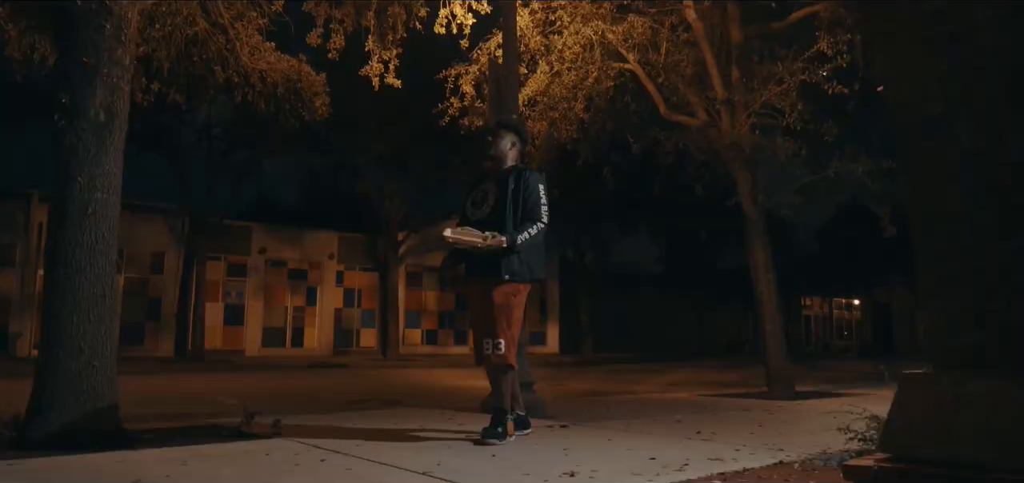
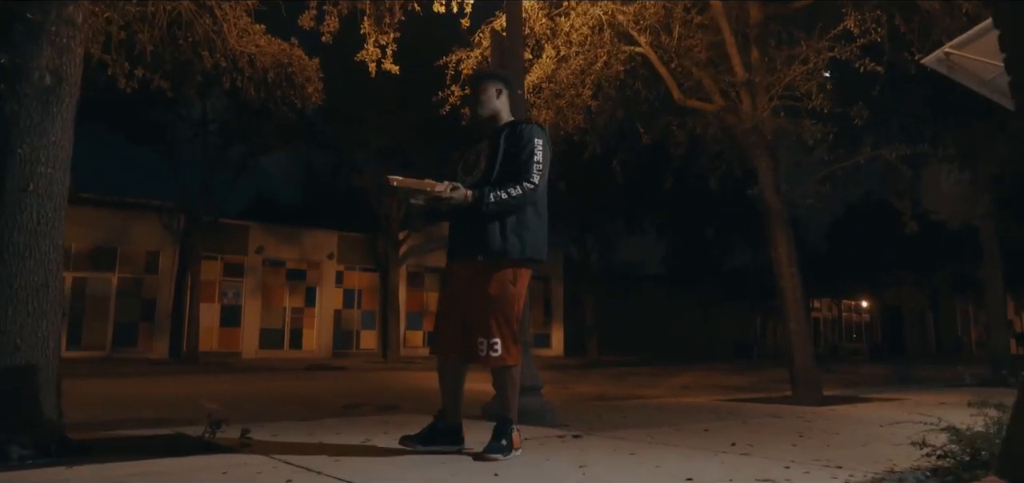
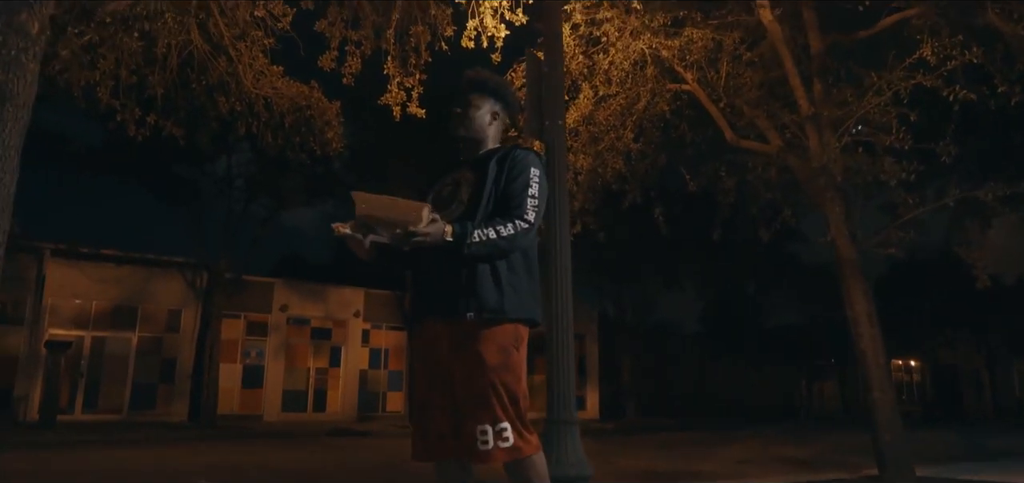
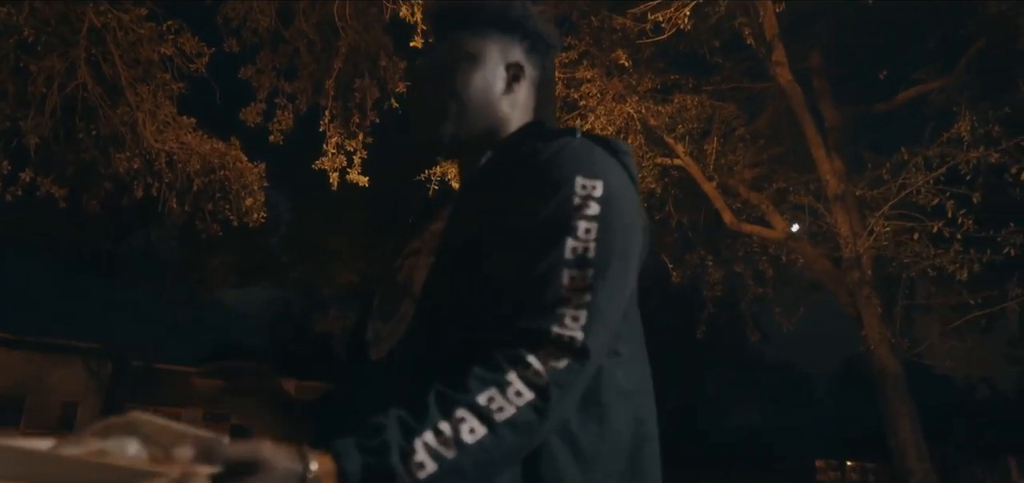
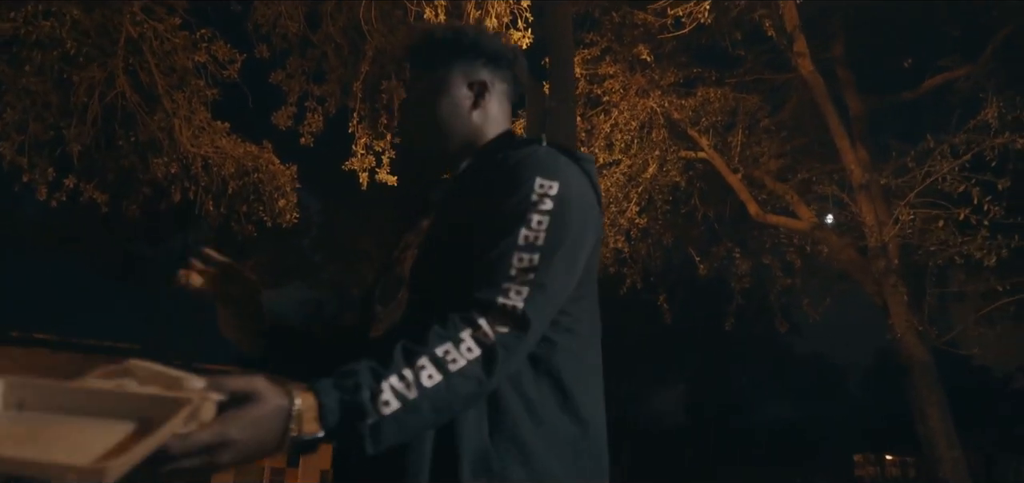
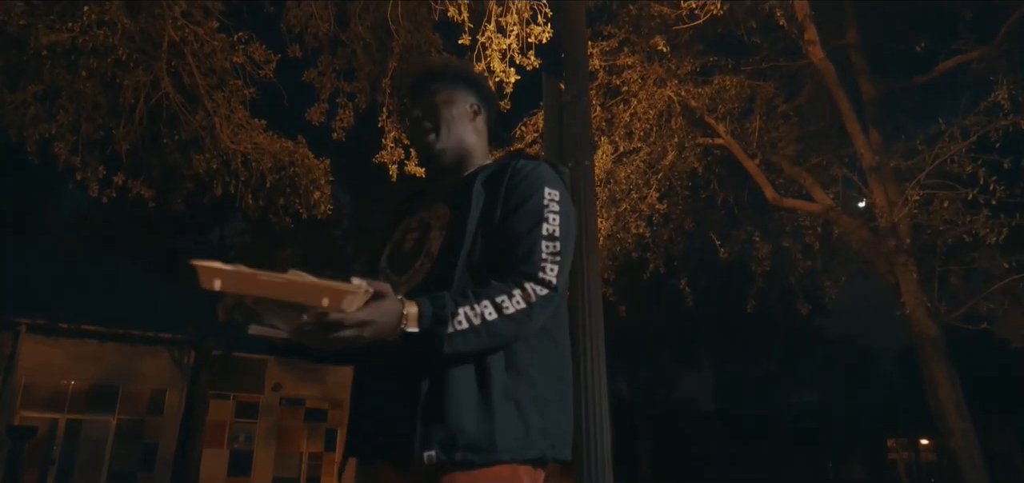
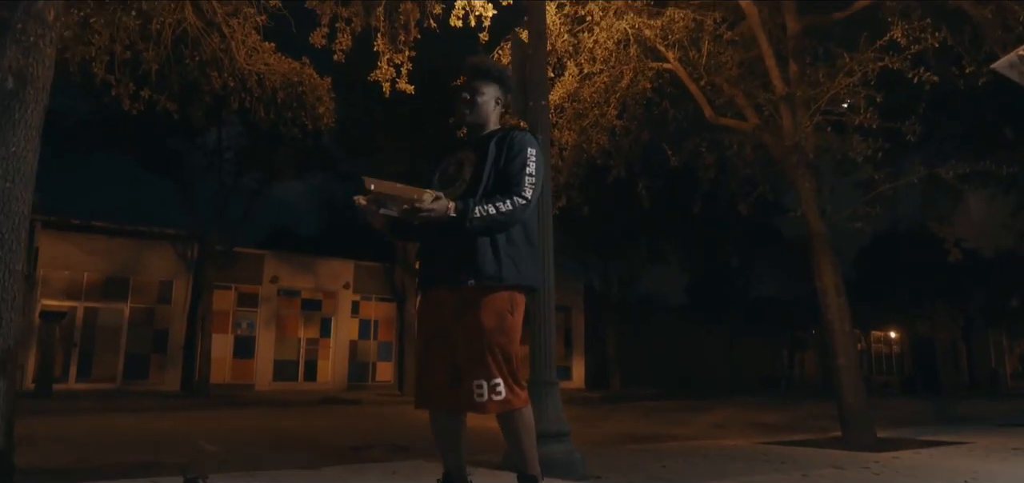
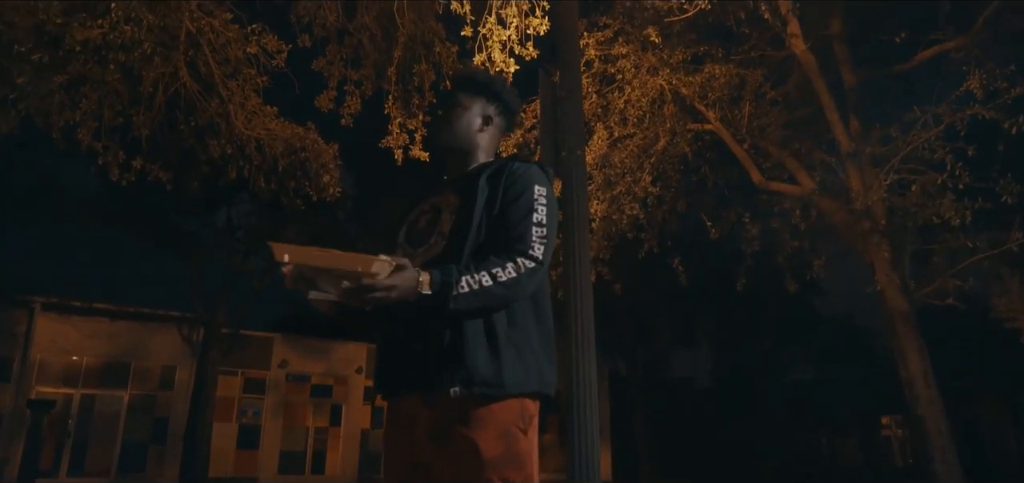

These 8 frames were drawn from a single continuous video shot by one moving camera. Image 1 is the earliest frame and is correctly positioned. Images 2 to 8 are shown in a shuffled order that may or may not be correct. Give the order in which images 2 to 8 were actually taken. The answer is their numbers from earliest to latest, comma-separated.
2, 7, 3, 8, 6, 5, 4
